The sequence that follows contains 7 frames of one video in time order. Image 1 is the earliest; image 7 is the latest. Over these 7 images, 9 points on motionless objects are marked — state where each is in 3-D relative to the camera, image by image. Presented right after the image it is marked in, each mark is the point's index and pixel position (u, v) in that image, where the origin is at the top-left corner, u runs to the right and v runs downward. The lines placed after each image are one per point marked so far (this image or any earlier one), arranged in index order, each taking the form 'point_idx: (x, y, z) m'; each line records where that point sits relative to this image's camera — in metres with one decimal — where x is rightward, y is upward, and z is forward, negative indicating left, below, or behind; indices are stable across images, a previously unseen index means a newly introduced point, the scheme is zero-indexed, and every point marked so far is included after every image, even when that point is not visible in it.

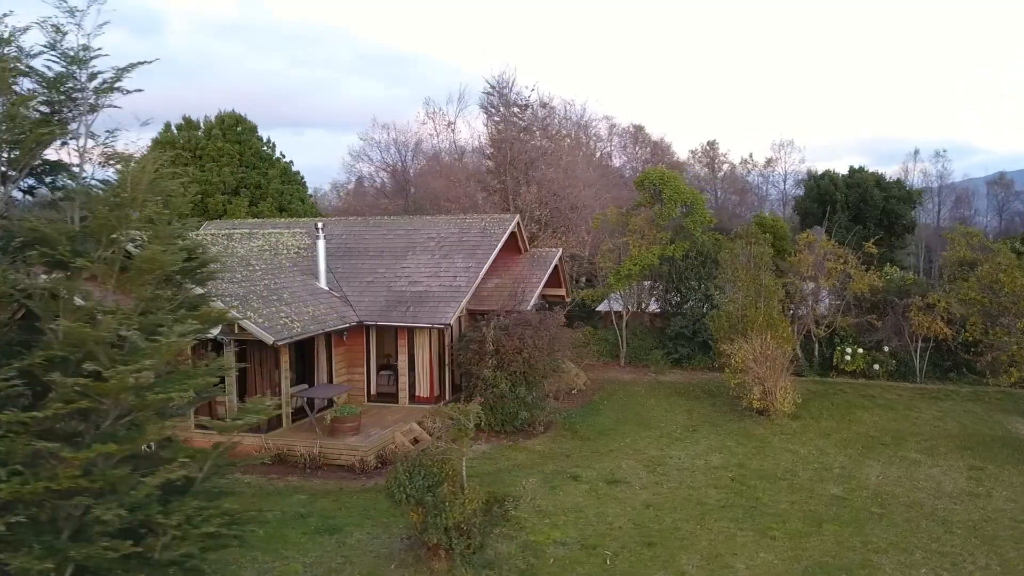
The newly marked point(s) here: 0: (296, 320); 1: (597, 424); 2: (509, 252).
0: (-3.7, -0.5, +13.9) m
1: (+1.8, -2.8, +16.7) m
2: (-0.1, +0.8, +18.8) m
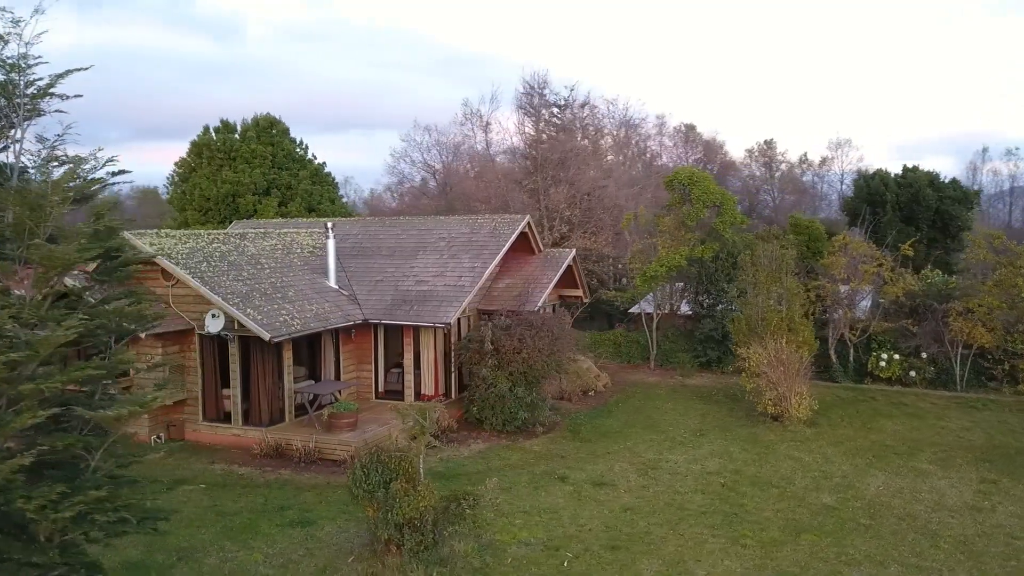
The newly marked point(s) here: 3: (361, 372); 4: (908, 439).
0: (-3.8, -0.5, +14.3) m
1: (+1.9, -2.9, +16.6) m
2: (+0.3, +0.8, +18.9) m
3: (-3.1, -1.7, +16.6) m
4: (+7.9, -3.0, +16.1) m
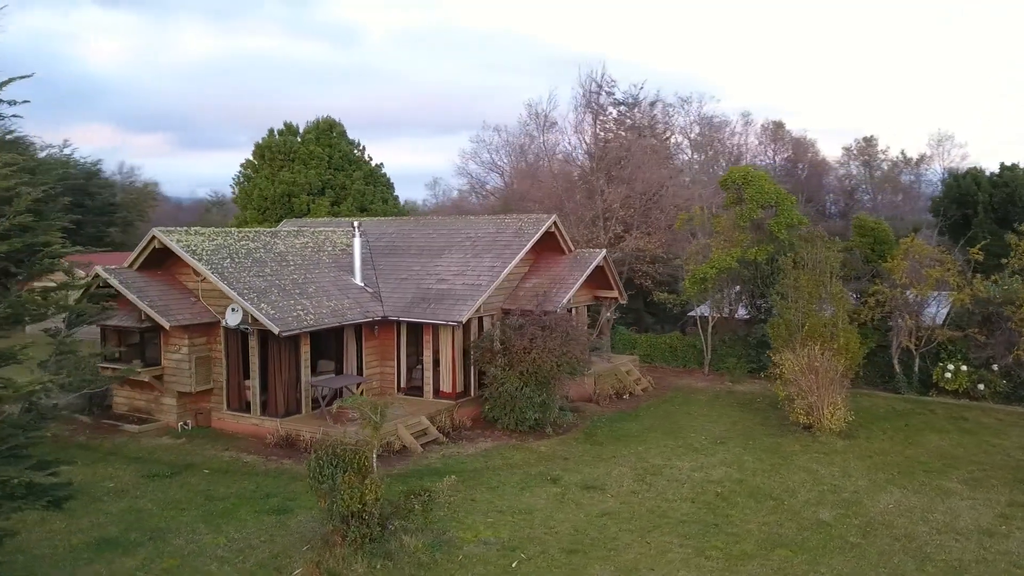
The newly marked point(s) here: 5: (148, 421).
0: (-3.7, -0.5, +14.8) m
1: (+2.2, -2.9, +16.3) m
2: (+1.0, +0.8, +18.8) m
3: (-2.7, -1.7, +17.0) m
4: (+8.1, -3.1, +15.0) m
5: (-7.1, -2.6, +15.6) m
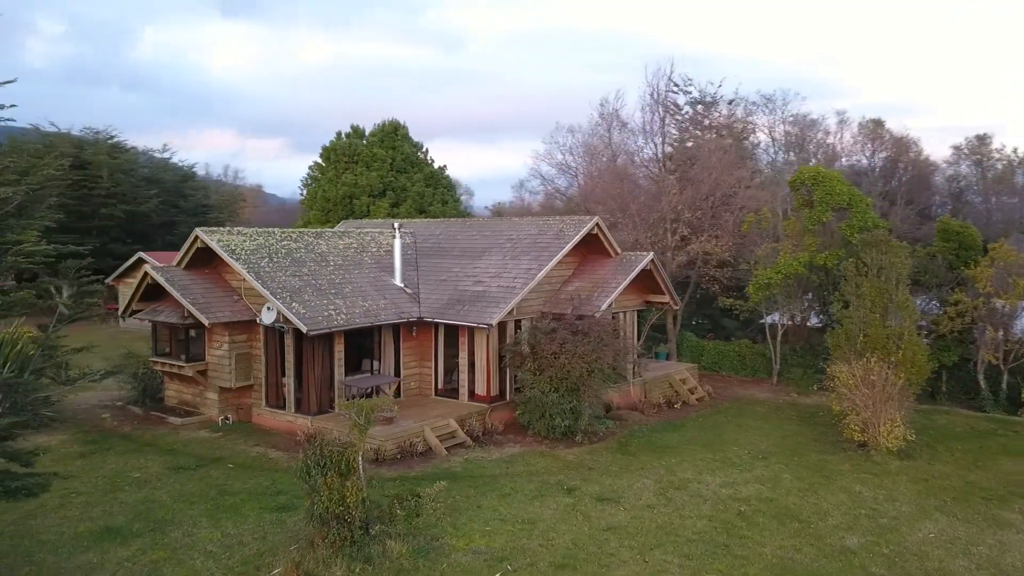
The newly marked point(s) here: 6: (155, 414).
0: (-3.1, -0.5, +14.9) m
1: (+2.9, -3.0, +15.7) m
2: (+2.0, +0.7, +18.3) m
3: (-1.9, -1.7, +17.0) m
4: (+8.6, -3.3, +13.7) m
5: (-6.4, -2.5, +16.2) m
6: (-7.2, -2.5, +16.1) m
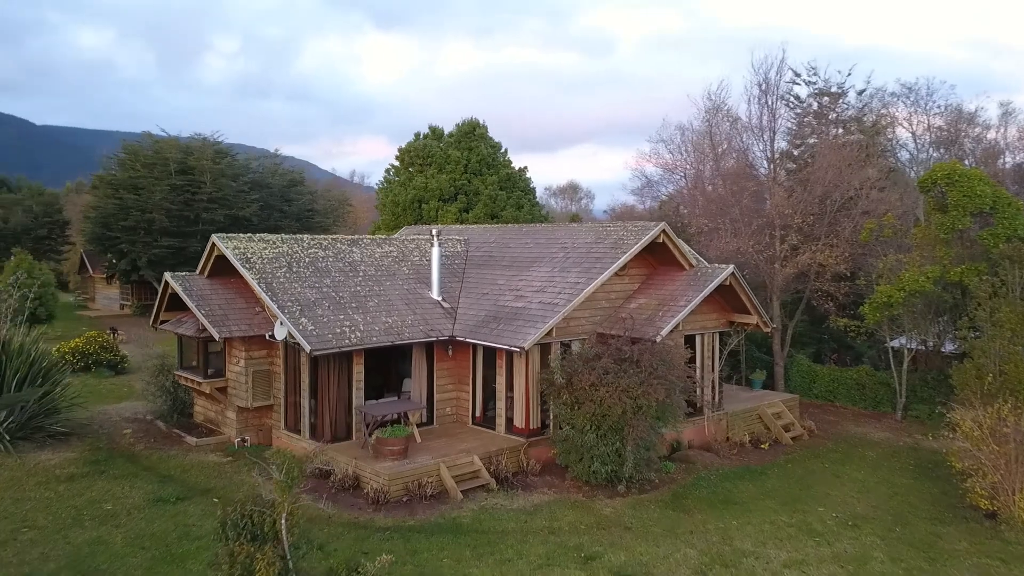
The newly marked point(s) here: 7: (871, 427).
0: (-2.5, -0.7, +13.3) m
1: (+3.5, -3.3, +13.0) m
2: (+3.2, +0.4, +15.8) m
3: (-1.0, -2.0, +15.2) m
4: (+8.8, -3.7, +10.1) m
5: (-5.6, -2.7, +15.1) m
6: (-6.3, -2.7, +15.2) m
7: (+8.5, -3.3, +19.0) m
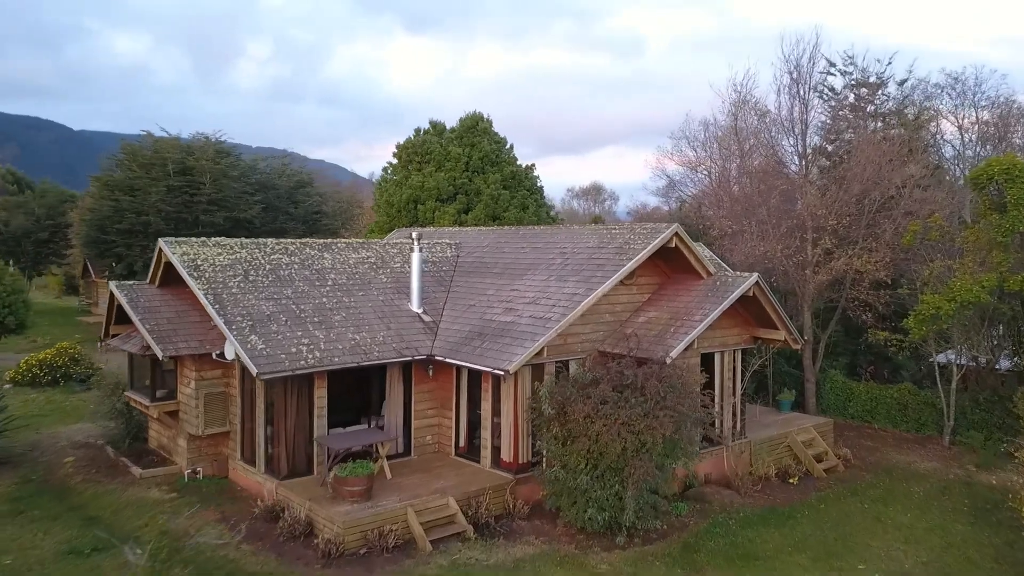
0: (-2.7, -0.9, +11.5) m
1: (+3.2, -3.5, +11.0) m
2: (+3.0, +0.2, +13.8) m
3: (-1.1, -2.2, +13.3) m
4: (+8.4, -3.9, +7.9) m
5: (-5.7, -2.9, +13.4) m
6: (-6.5, -2.9, +13.5) m
7: (+8.5, -3.5, +16.8) m
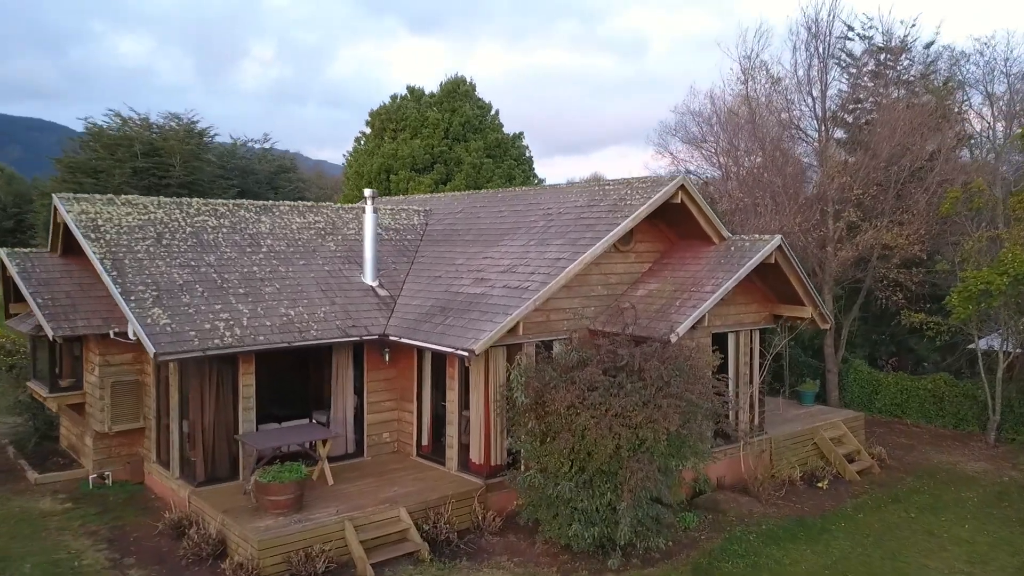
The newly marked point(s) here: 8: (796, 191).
0: (-3.1, -0.4, +9.3) m
1: (+2.9, -3.0, +8.8) m
2: (+2.6, +0.7, +11.6) m
3: (-1.5, -1.7, +11.1) m
4: (+8.0, -3.4, +5.6) m
5: (-6.1, -2.5, +11.2) m
6: (-6.9, -2.5, +11.3) m
7: (+8.1, -3.0, +14.5) m
8: (+6.8, +2.3, +19.3) m
